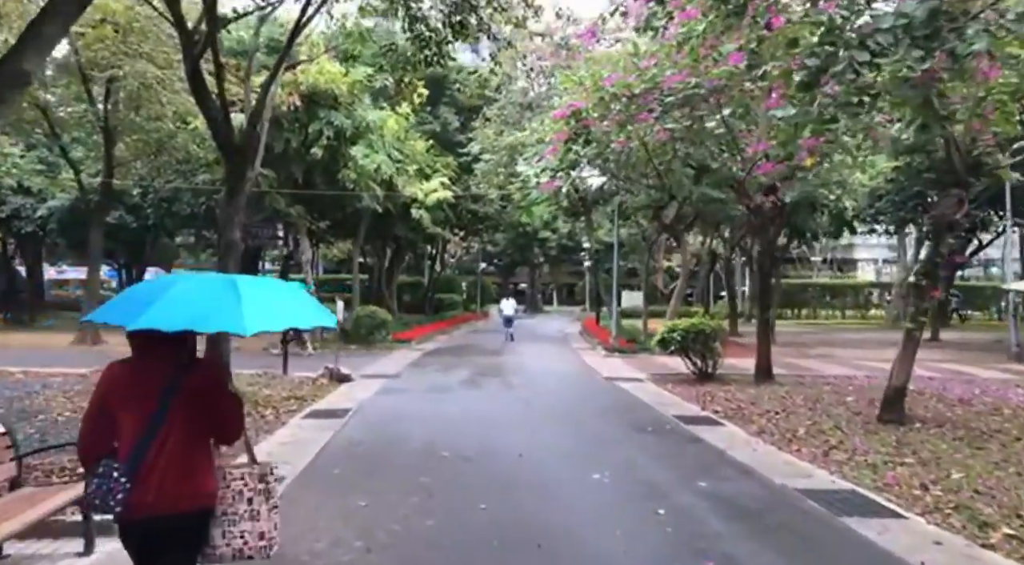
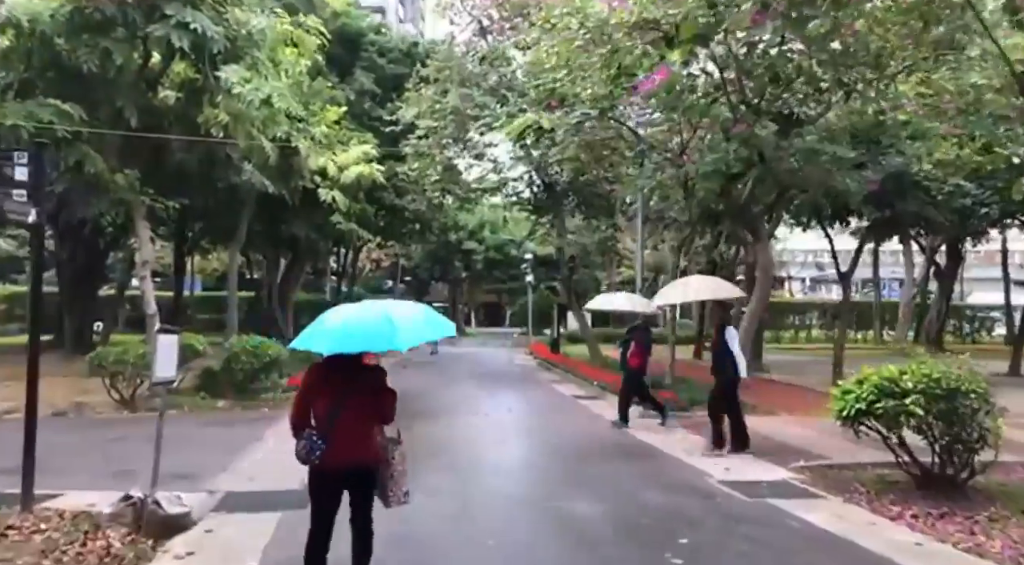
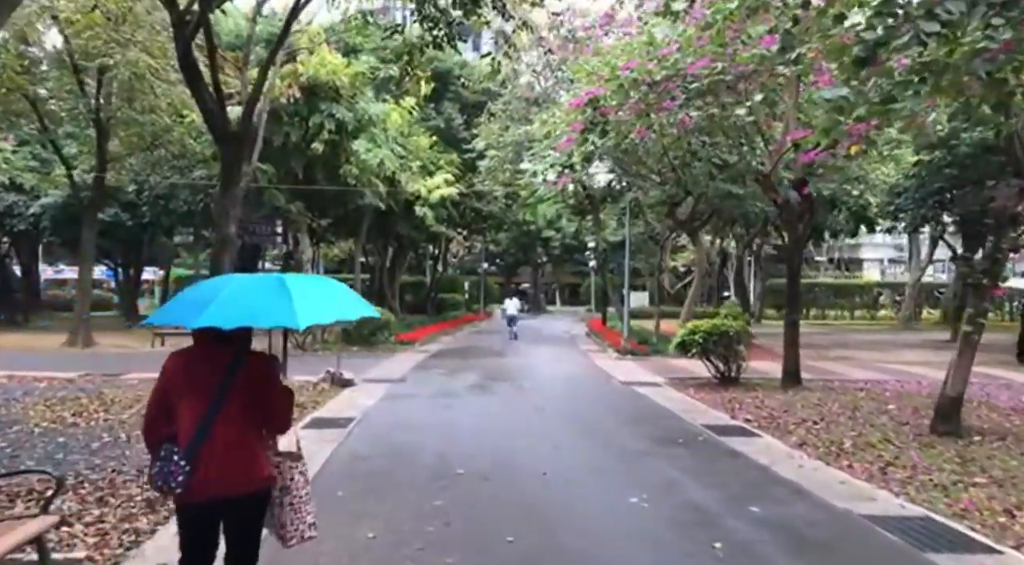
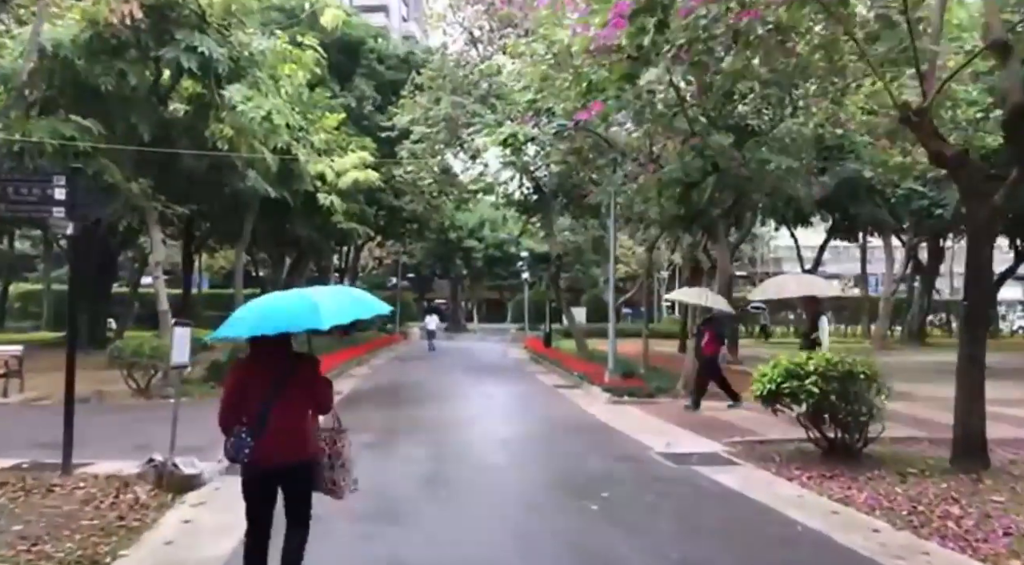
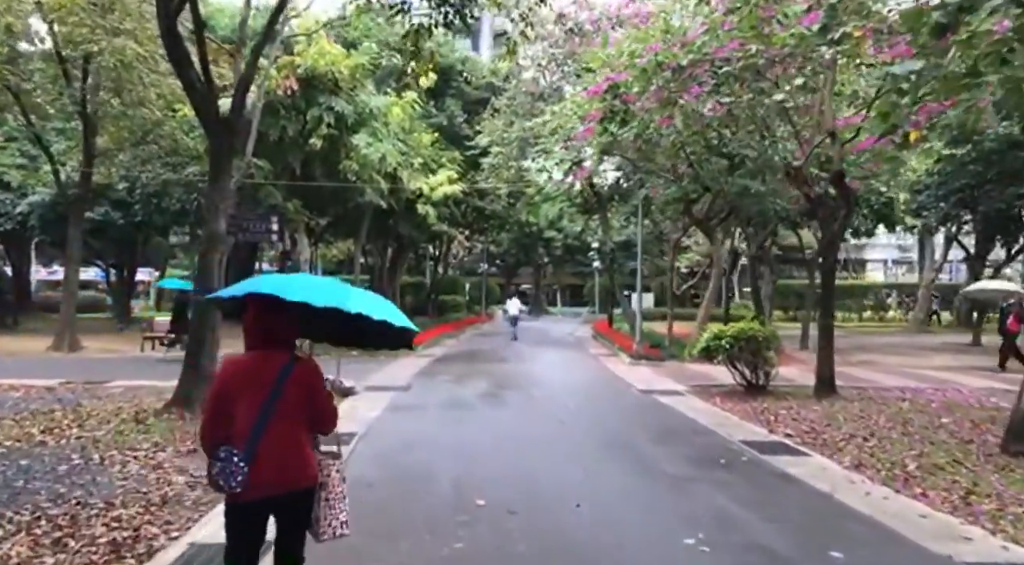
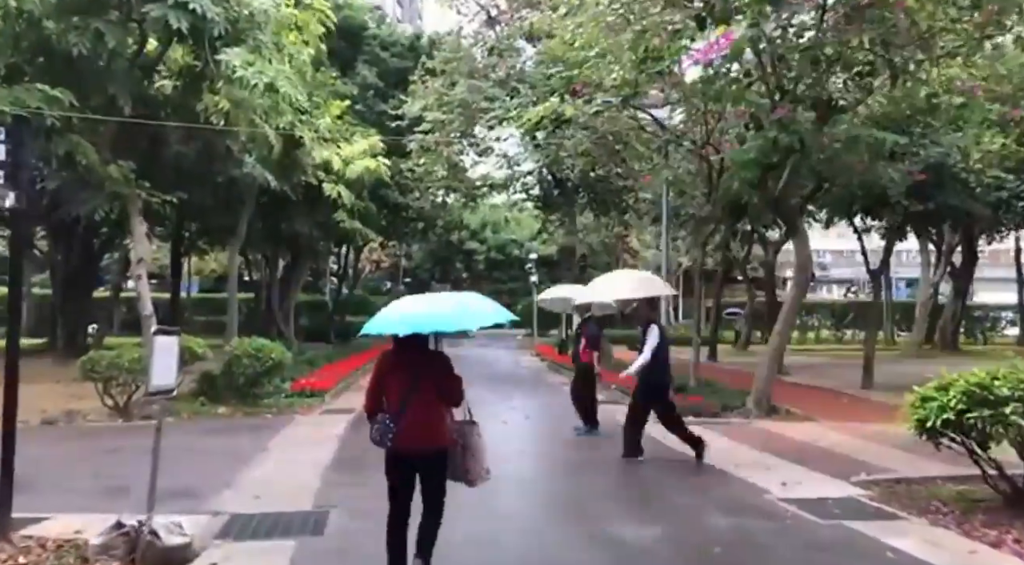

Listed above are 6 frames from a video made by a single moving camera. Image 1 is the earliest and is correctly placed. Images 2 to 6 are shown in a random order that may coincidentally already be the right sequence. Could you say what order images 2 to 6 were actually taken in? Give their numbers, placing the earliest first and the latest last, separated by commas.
3, 5, 4, 2, 6
